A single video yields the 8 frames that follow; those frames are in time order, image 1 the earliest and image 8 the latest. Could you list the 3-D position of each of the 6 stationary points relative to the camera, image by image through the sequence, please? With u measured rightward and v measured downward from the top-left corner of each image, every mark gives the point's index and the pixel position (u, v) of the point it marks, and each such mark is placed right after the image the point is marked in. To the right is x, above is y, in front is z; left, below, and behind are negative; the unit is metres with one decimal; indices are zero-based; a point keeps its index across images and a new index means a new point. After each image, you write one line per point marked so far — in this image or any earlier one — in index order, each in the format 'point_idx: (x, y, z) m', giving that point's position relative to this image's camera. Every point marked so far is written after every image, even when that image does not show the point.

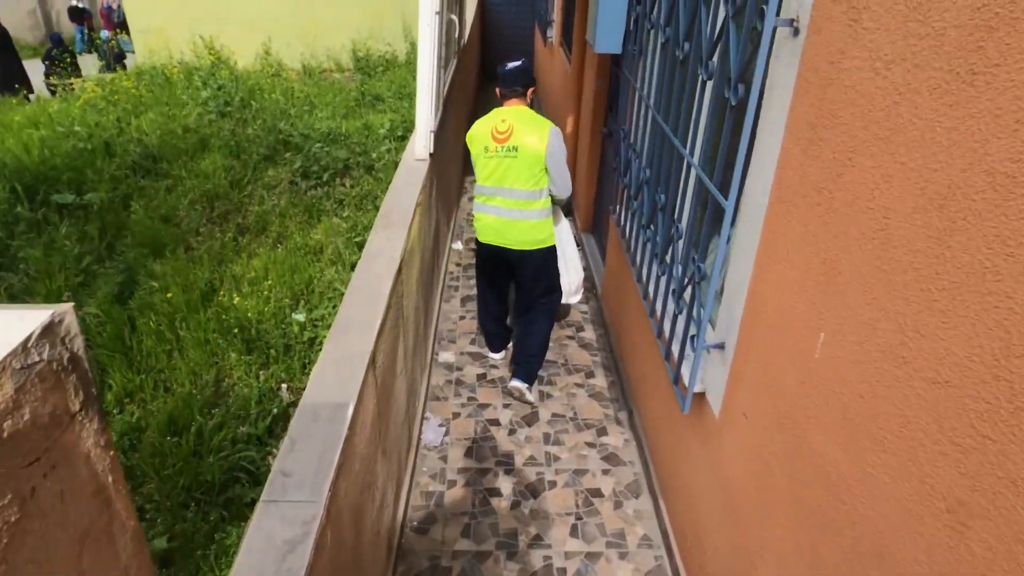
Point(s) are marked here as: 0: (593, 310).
0: (+0.6, -0.1, +4.6) m
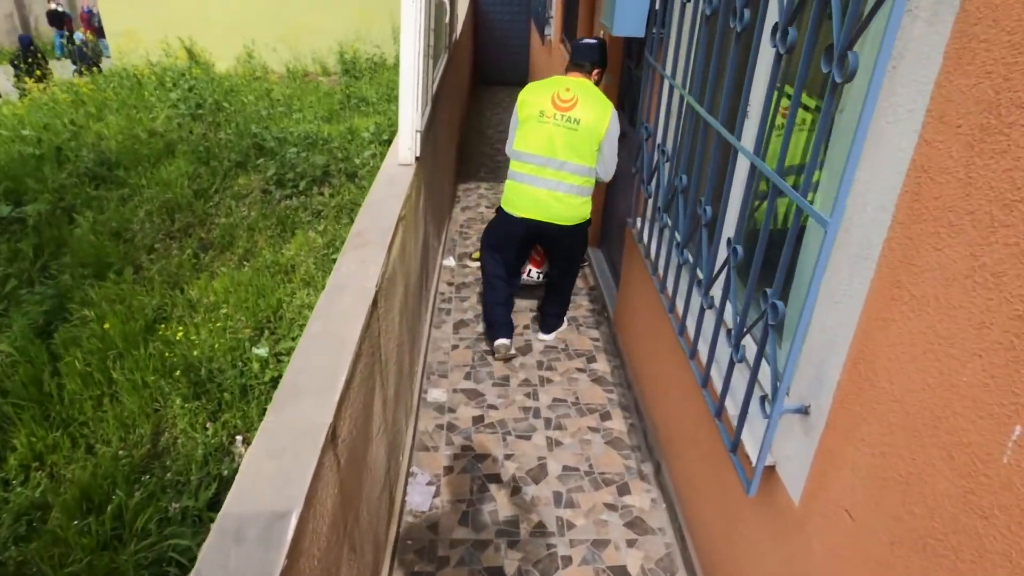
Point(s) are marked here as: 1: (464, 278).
0: (+0.6, -0.3, +4.0) m
1: (-0.3, +0.1, +4.6) m
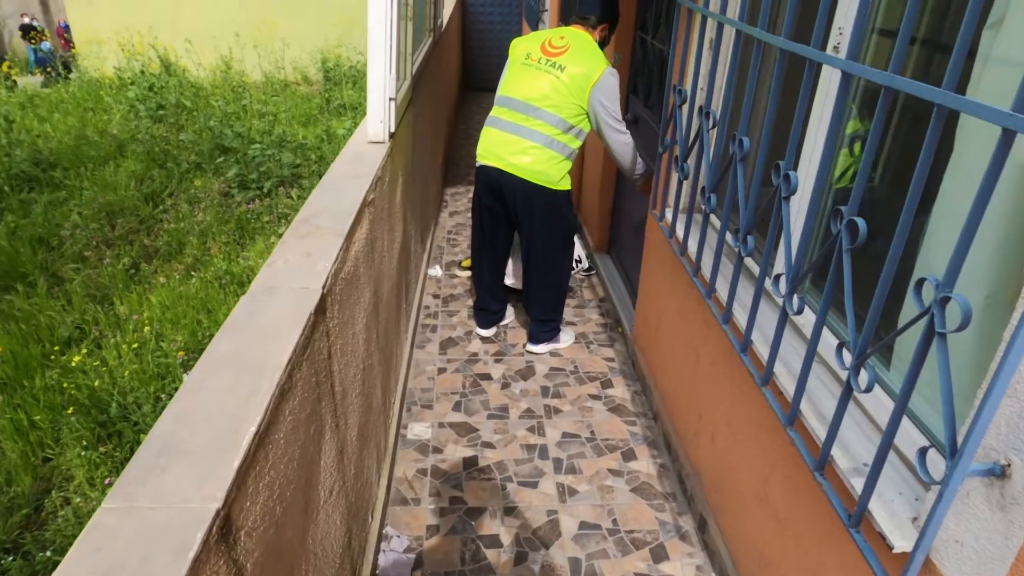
0: (+0.5, -0.3, +3.4) m
1: (-0.4, 0.0, +4.0) m
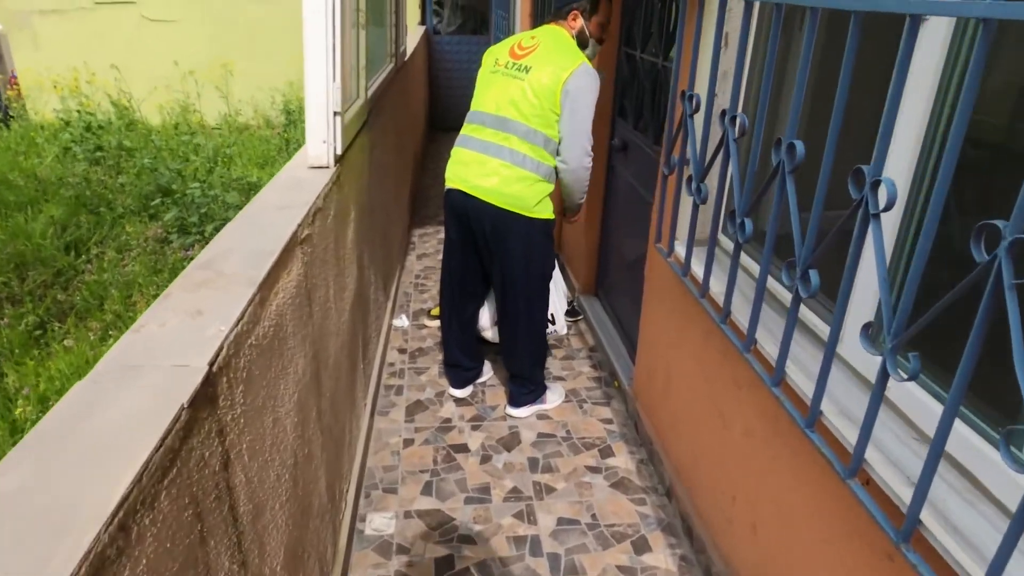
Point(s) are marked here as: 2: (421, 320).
0: (+0.5, -0.5, +2.9) m
1: (-0.5, -0.3, +3.5) m
2: (-0.5, -0.2, +3.7) m
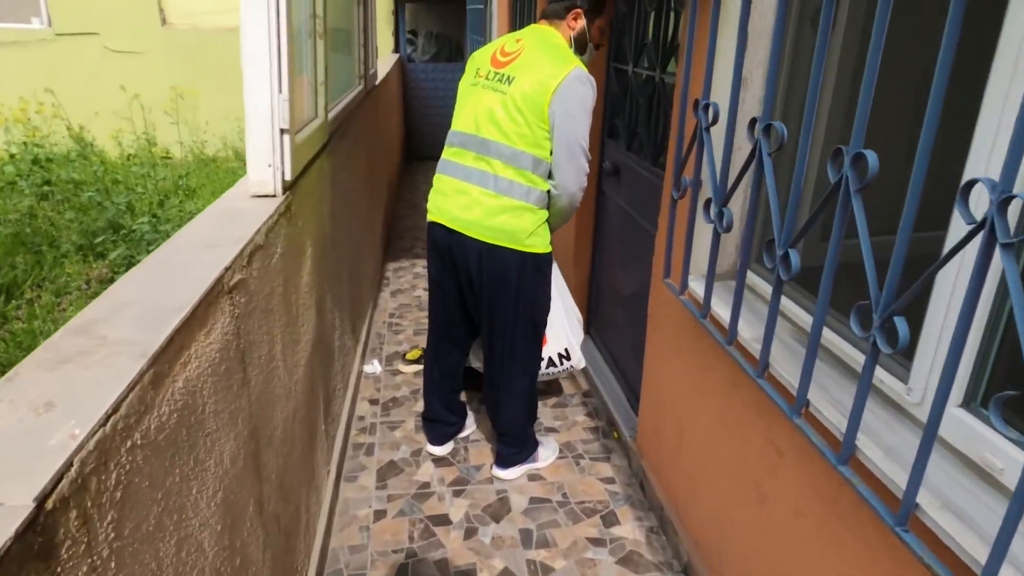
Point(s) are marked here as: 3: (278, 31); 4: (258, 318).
0: (+0.4, -0.7, +2.5) m
1: (-0.5, -0.5, +3.1) m
2: (-0.6, -0.4, +3.3) m
3: (-0.6, +0.6, +1.6) m
4: (-0.5, -0.1, +1.4) m
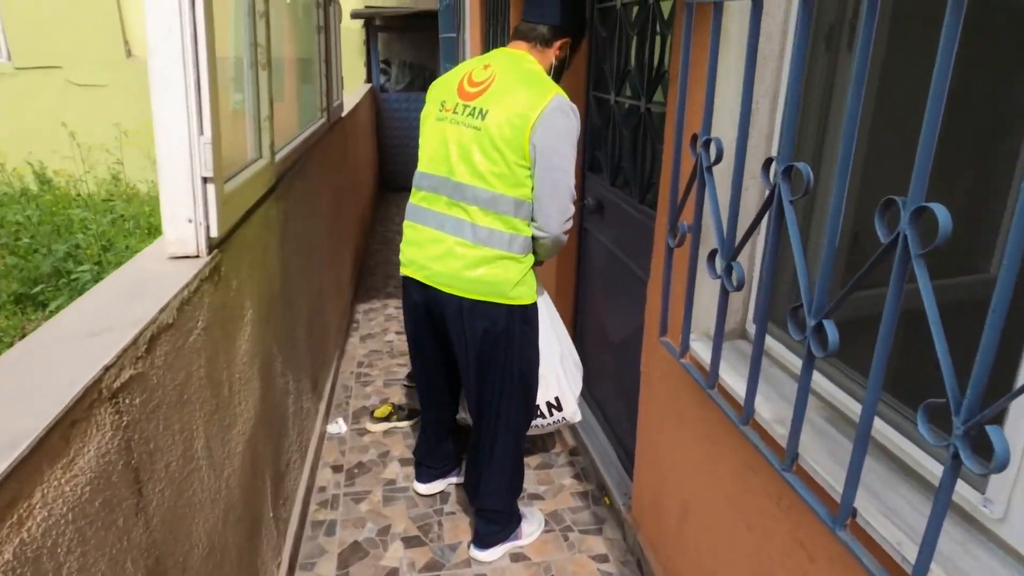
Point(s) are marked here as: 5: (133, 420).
0: (+0.4, -0.9, +2.3) m
1: (-0.6, -0.7, +2.8) m
2: (-0.7, -0.6, +3.0) m
3: (-0.6, +0.4, +1.3) m
4: (-0.6, -0.2, +1.1) m
5: (-0.6, -0.2, +1.0) m
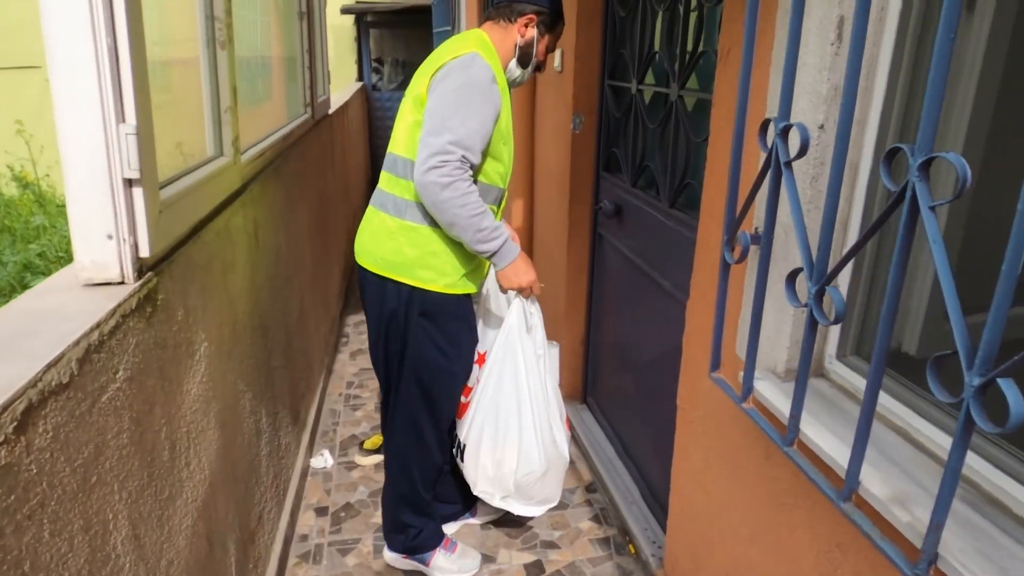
0: (+0.4, -0.9, +1.9) m
1: (-0.6, -0.7, +2.5) m
2: (-0.6, -0.7, +2.7) m
3: (-0.6, +0.4, +1.0) m
4: (-0.5, -0.3, +0.8) m
5: (-0.5, -0.2, +0.7) m
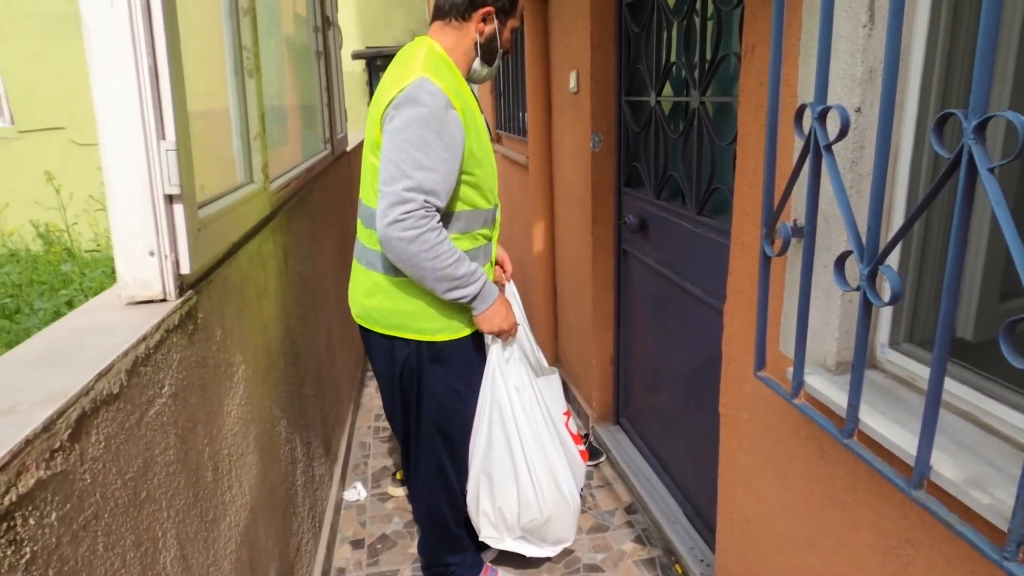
0: (+0.5, -0.9, +1.9) m
1: (-0.5, -0.8, +2.4) m
2: (-0.5, -0.8, +2.7) m
3: (-0.5, +0.4, +1.0) m
4: (-0.5, -0.3, +0.8) m
5: (-0.5, -0.3, +0.7) m
